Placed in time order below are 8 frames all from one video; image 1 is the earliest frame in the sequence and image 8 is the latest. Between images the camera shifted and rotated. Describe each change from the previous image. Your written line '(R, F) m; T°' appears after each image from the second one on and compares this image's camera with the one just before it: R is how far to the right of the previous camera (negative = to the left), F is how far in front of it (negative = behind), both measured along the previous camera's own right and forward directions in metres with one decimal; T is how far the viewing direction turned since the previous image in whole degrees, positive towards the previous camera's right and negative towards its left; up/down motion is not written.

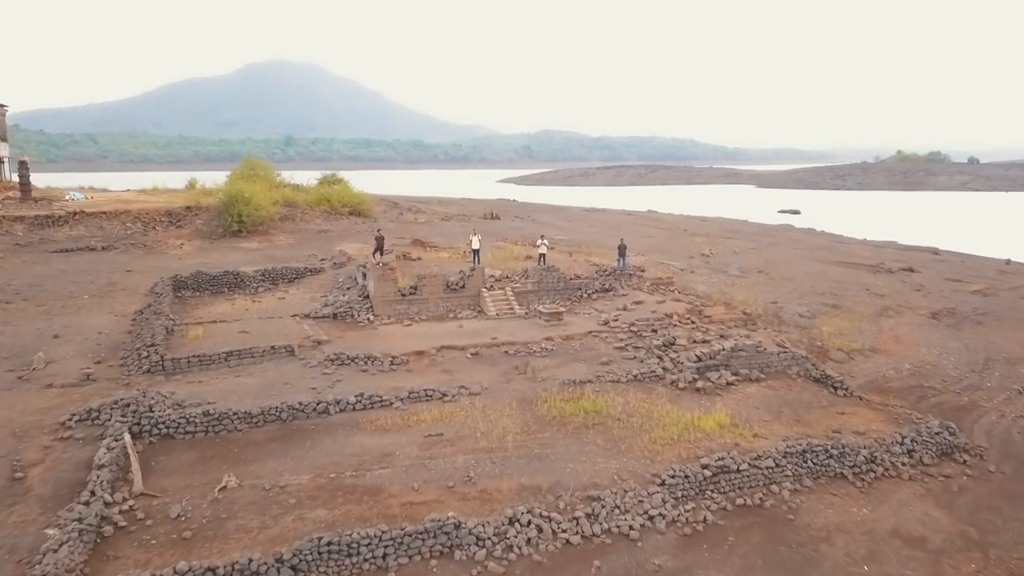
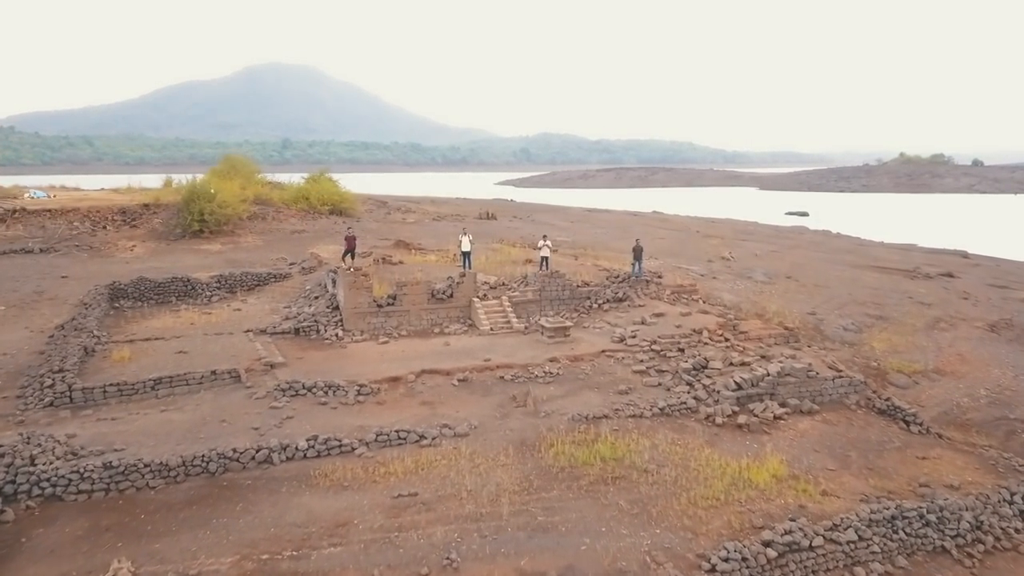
(0.0, +3.9) m; 0°
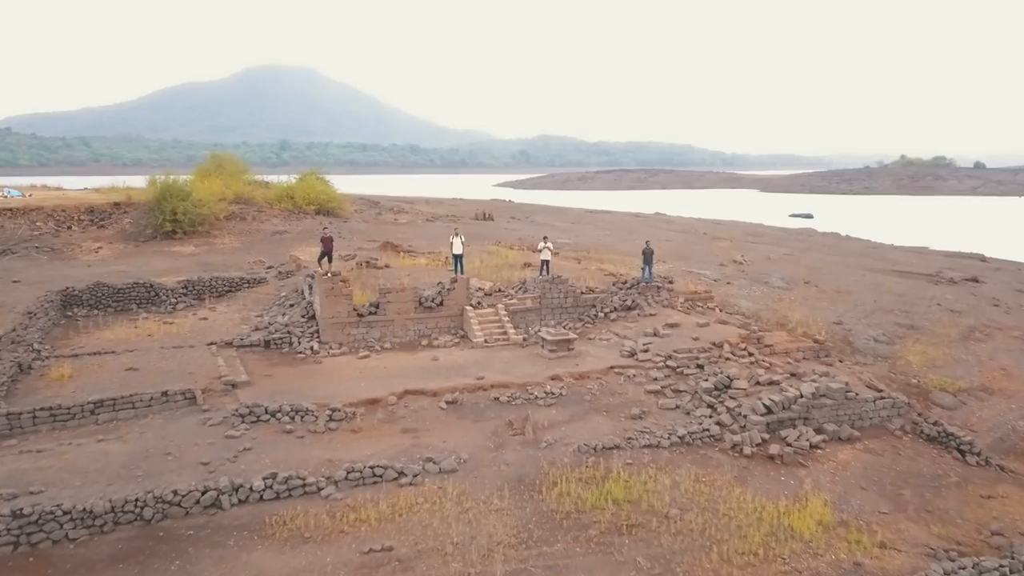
(0.0, +2.2) m; 0°
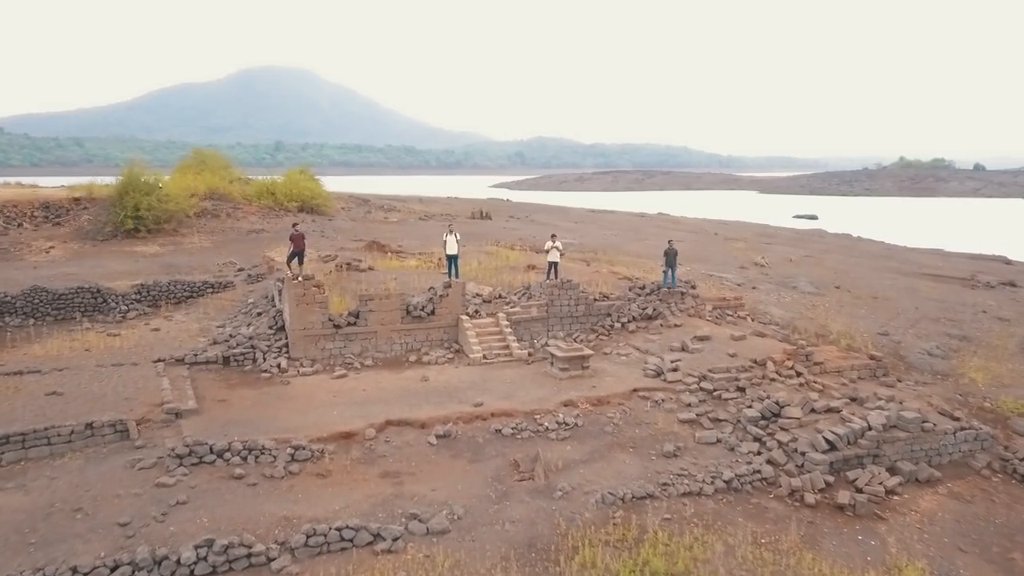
(-0.2, +2.7) m; 0°
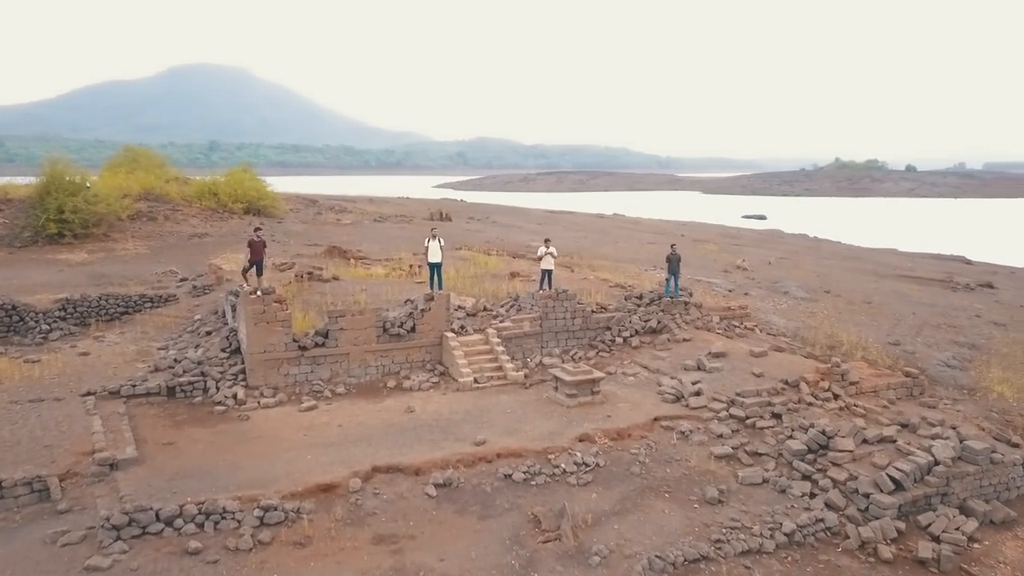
(-0.9, +2.1) m; +4°
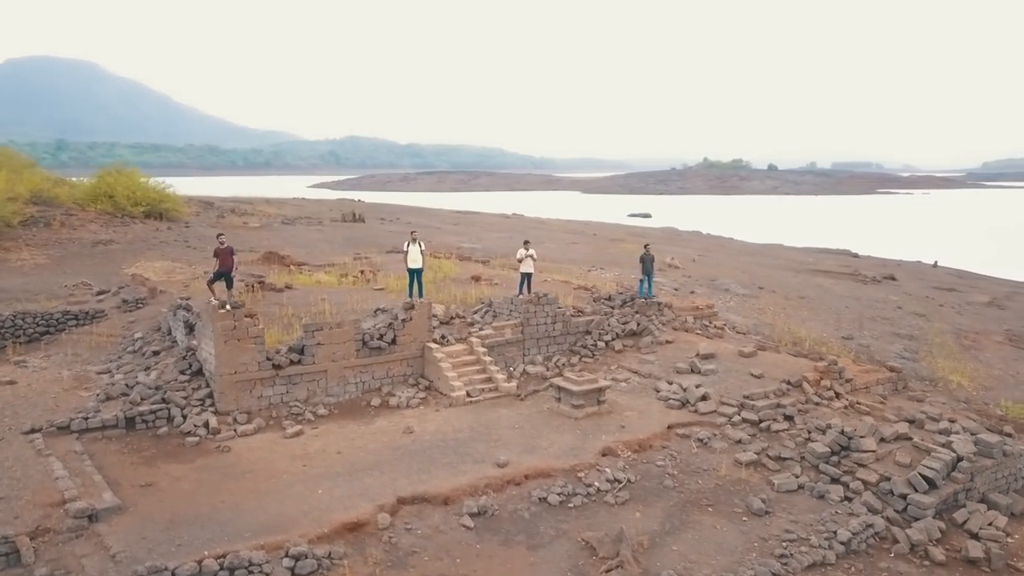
(-1.8, +1.0) m; +9°
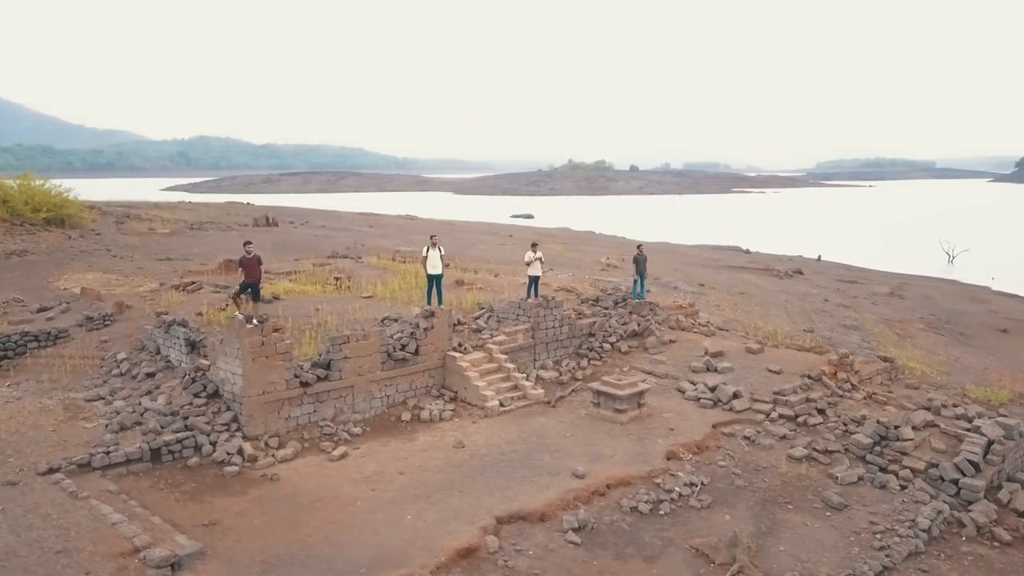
(-2.5, +0.6) m; +9°
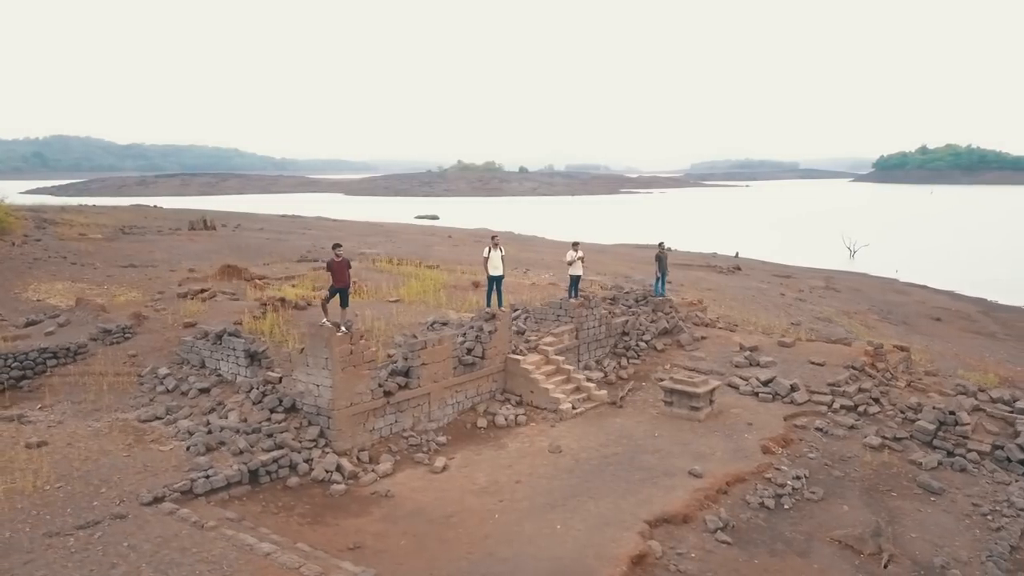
(-2.7, +0.5) m; +8°
